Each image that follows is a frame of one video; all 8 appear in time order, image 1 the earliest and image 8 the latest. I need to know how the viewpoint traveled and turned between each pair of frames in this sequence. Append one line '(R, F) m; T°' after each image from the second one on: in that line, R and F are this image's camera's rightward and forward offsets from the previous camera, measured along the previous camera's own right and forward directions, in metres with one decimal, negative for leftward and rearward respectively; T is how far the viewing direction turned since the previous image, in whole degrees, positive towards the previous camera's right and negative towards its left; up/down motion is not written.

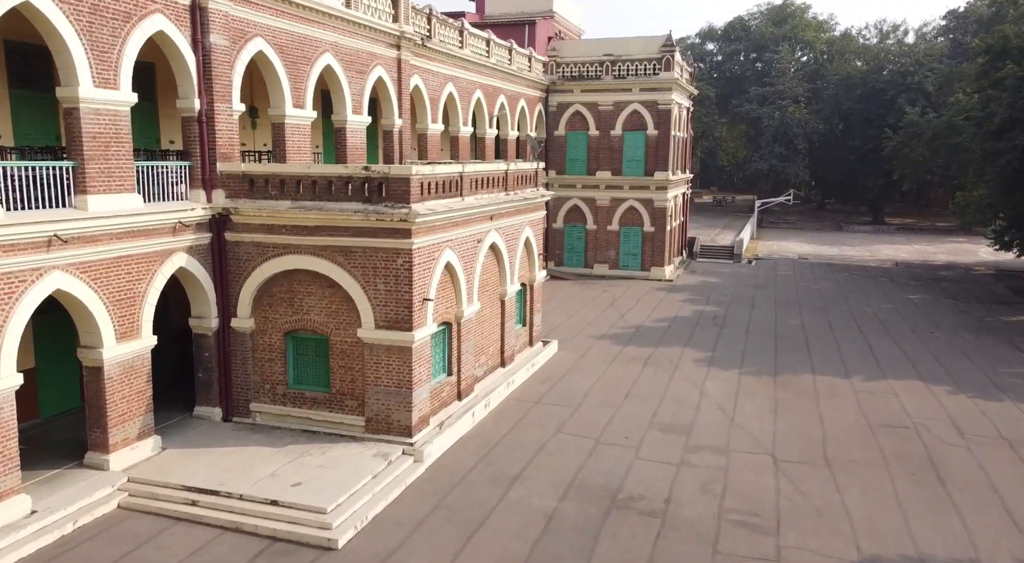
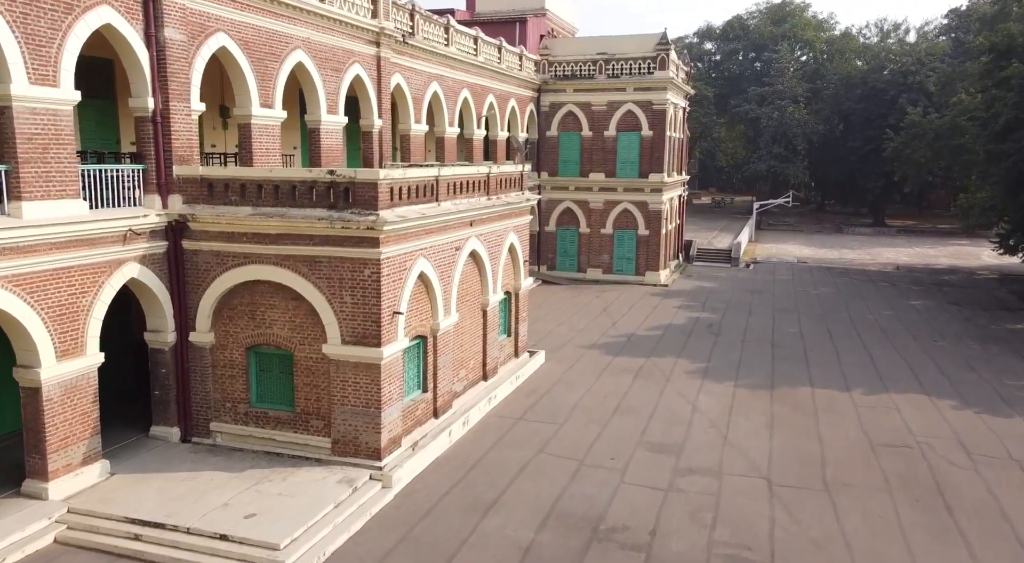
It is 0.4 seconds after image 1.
(+0.3, +0.9) m; 0°
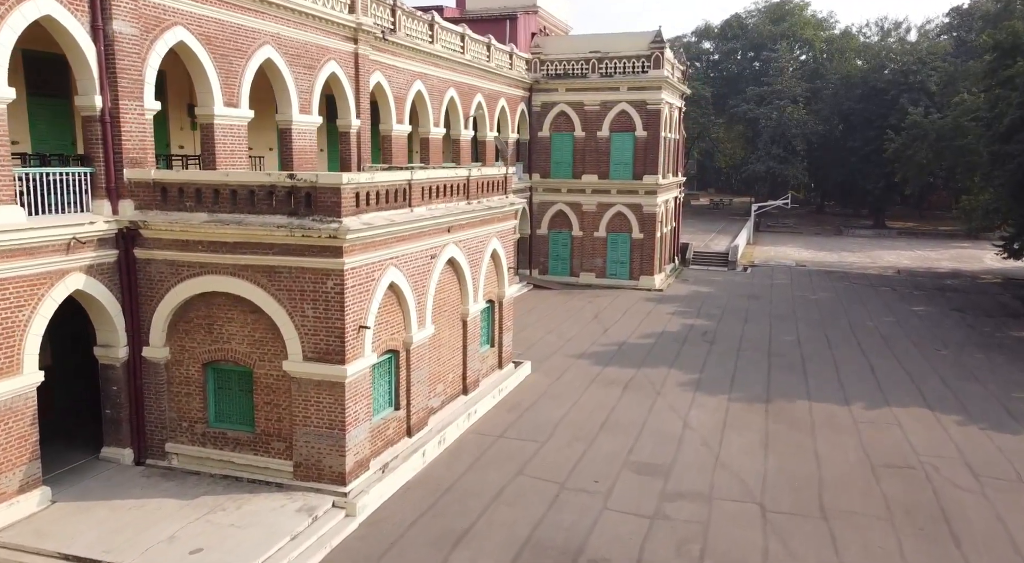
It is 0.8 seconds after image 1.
(+0.3, +0.8) m; 0°
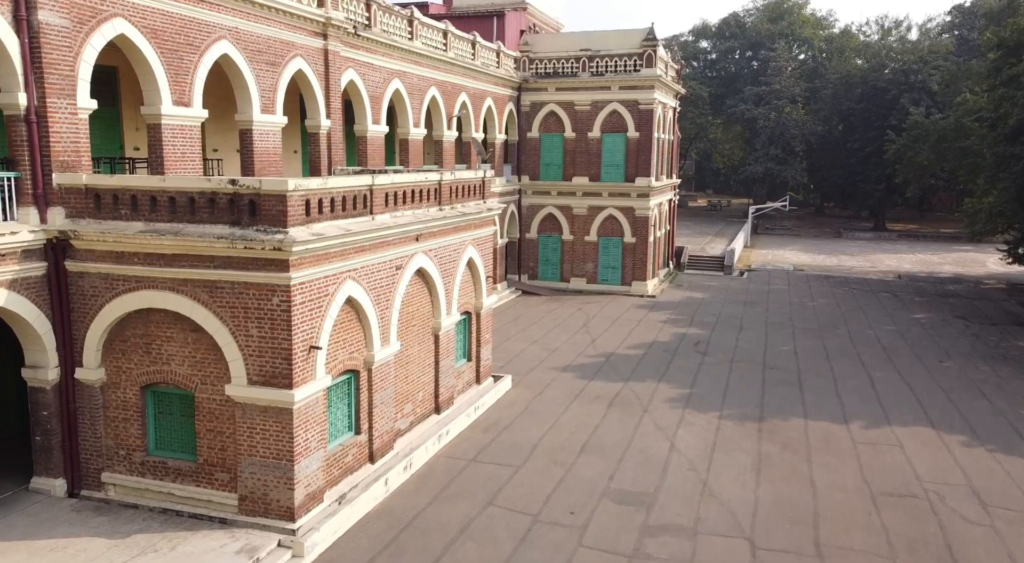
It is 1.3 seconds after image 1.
(+0.4, +1.0) m; 0°
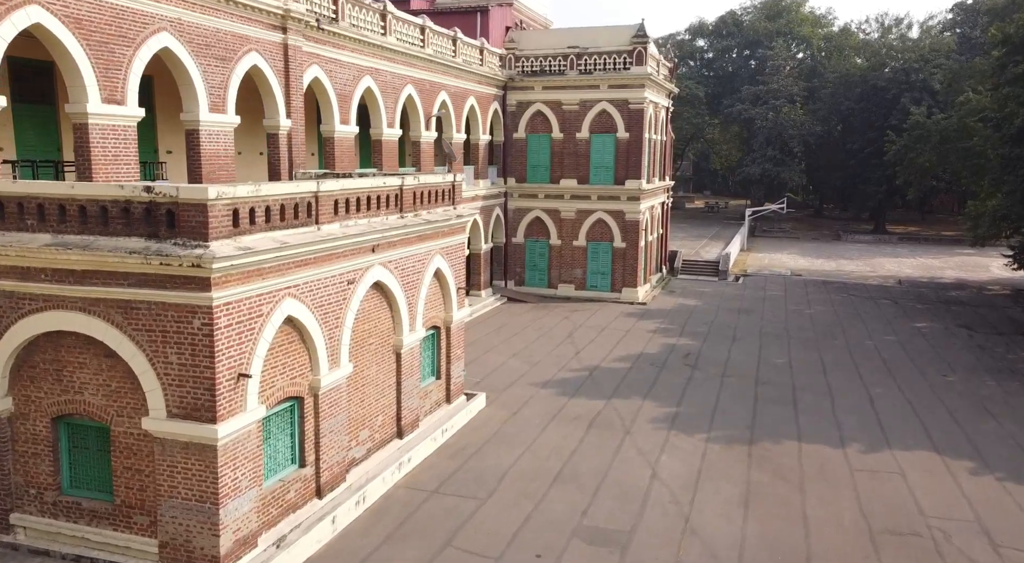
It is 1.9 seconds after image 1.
(+0.5, +1.2) m; 0°
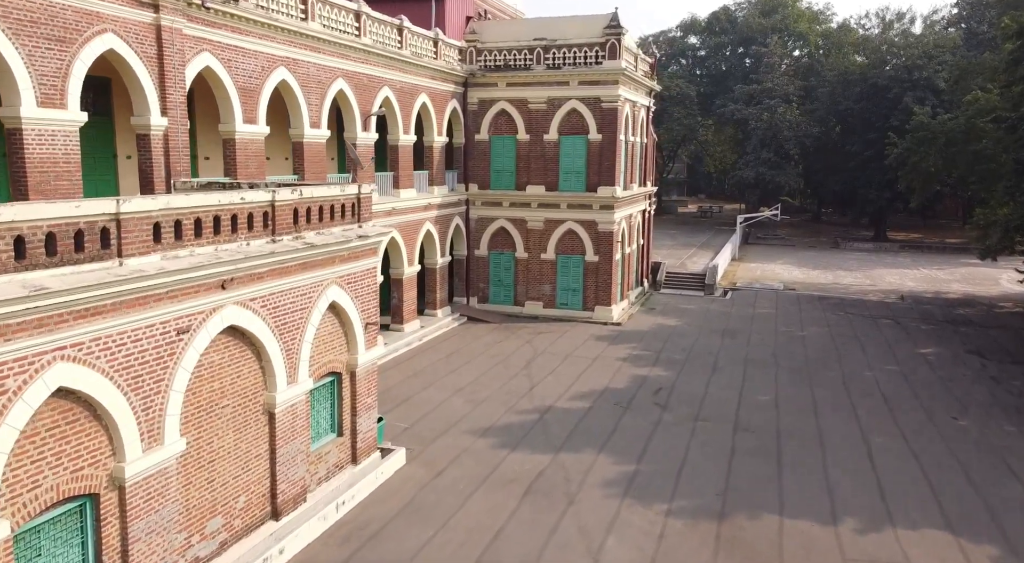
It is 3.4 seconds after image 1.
(+1.2, +2.8) m; 0°
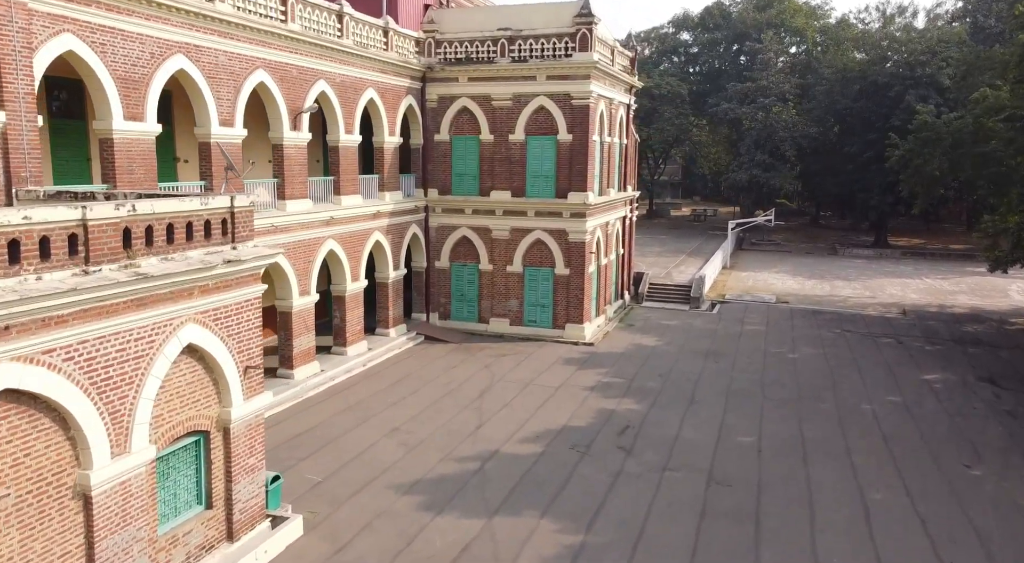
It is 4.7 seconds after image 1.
(+1.1, +2.4) m; 0°
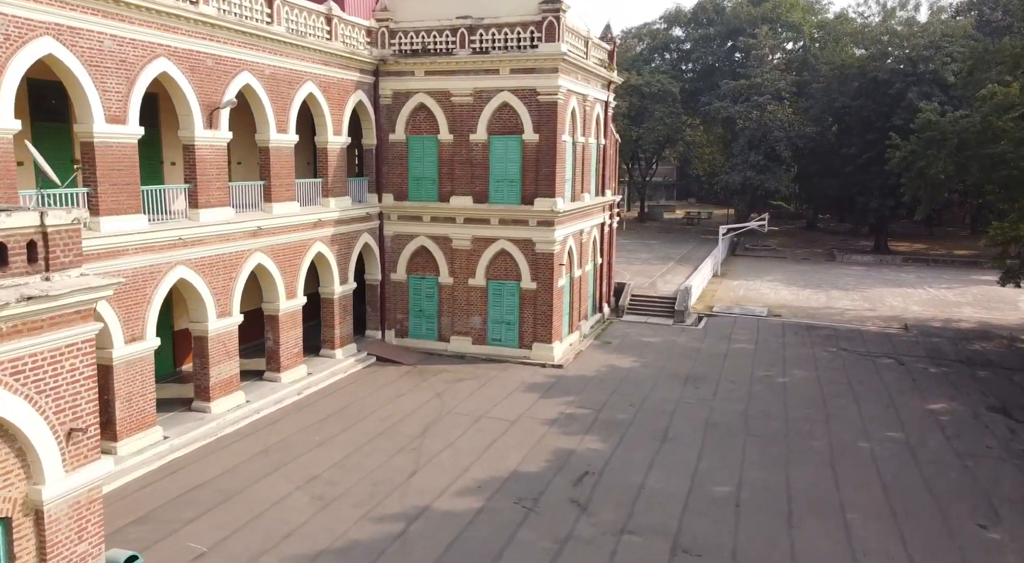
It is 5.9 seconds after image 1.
(+1.0, +2.2) m; 0°
